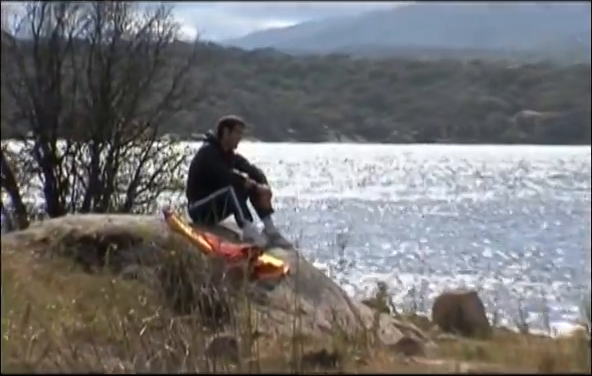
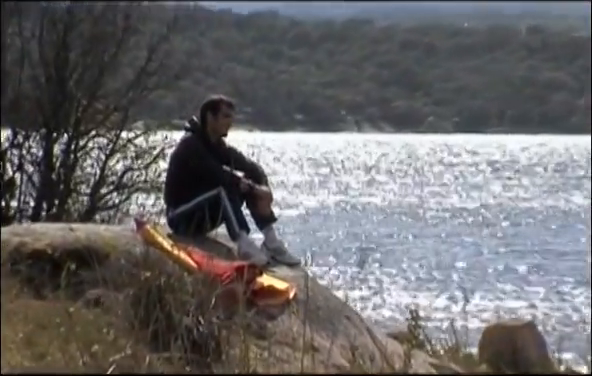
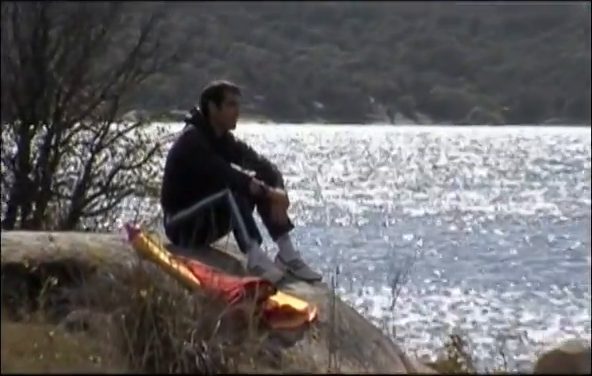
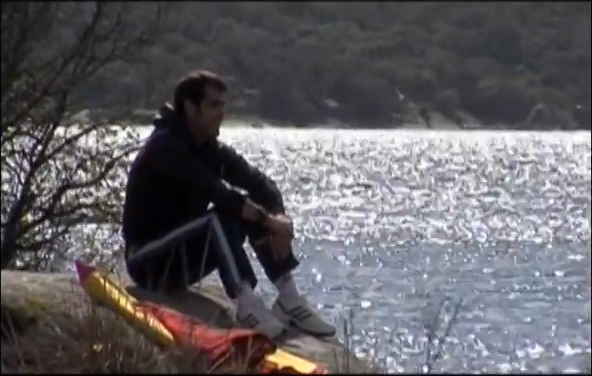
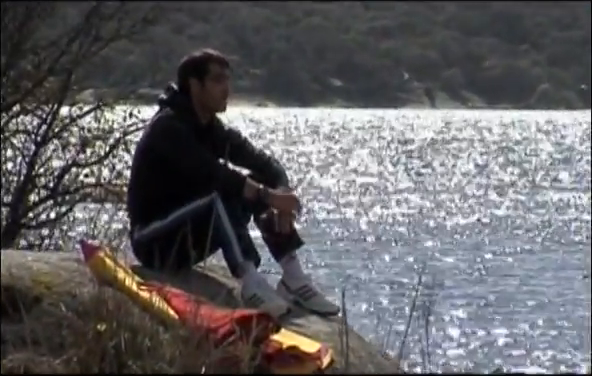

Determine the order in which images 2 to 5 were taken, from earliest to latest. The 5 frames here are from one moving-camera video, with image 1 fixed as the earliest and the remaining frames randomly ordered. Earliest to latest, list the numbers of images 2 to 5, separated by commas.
2, 3, 5, 4
